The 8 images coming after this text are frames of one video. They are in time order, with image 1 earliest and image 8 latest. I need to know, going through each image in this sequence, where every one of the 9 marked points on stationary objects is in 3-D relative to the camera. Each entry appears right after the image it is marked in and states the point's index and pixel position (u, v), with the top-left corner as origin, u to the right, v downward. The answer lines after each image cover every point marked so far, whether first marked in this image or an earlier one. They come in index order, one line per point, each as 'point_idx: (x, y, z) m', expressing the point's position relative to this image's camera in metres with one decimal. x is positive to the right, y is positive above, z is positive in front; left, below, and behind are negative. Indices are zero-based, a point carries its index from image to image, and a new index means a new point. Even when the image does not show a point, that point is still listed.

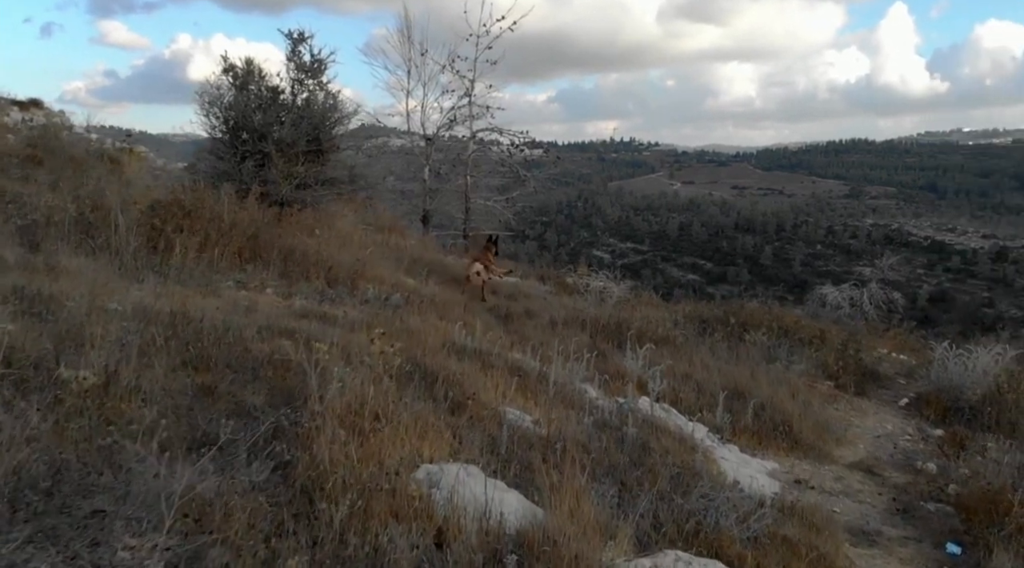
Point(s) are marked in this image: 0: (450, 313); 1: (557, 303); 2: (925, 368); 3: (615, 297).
0: (-0.5, -0.2, +6.1) m
1: (+0.5, -0.2, +8.8) m
2: (+4.4, -0.9, +8.4) m
3: (+1.3, -0.2, +9.5) m
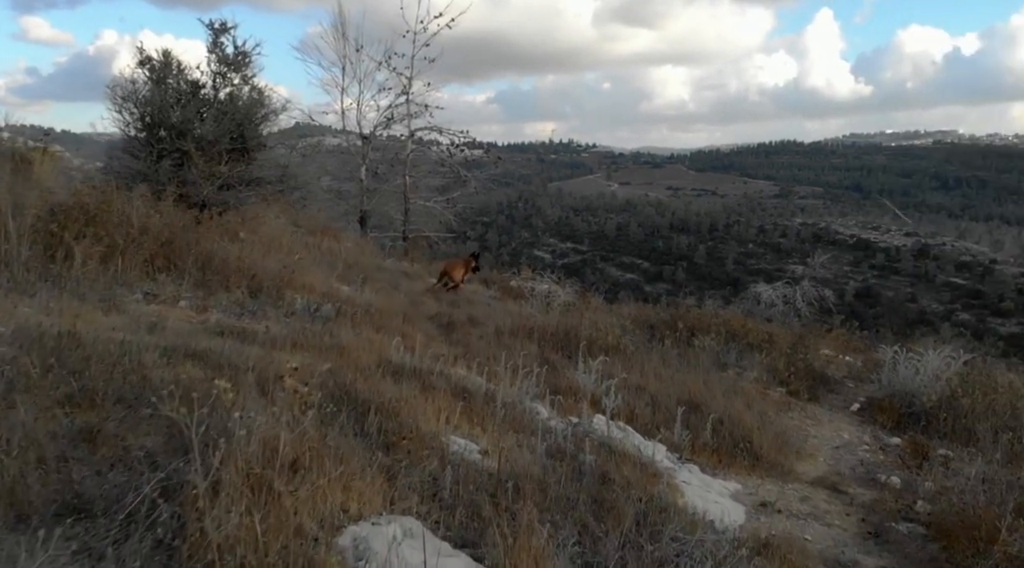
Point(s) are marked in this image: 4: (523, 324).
0: (-0.9, -0.3, +5.7) m
1: (-0.1, -0.3, +8.4) m
2: (+3.8, -0.9, +8.3) m
3: (+0.6, -0.3, +9.2) m
4: (+0.1, -0.4, +6.9) m
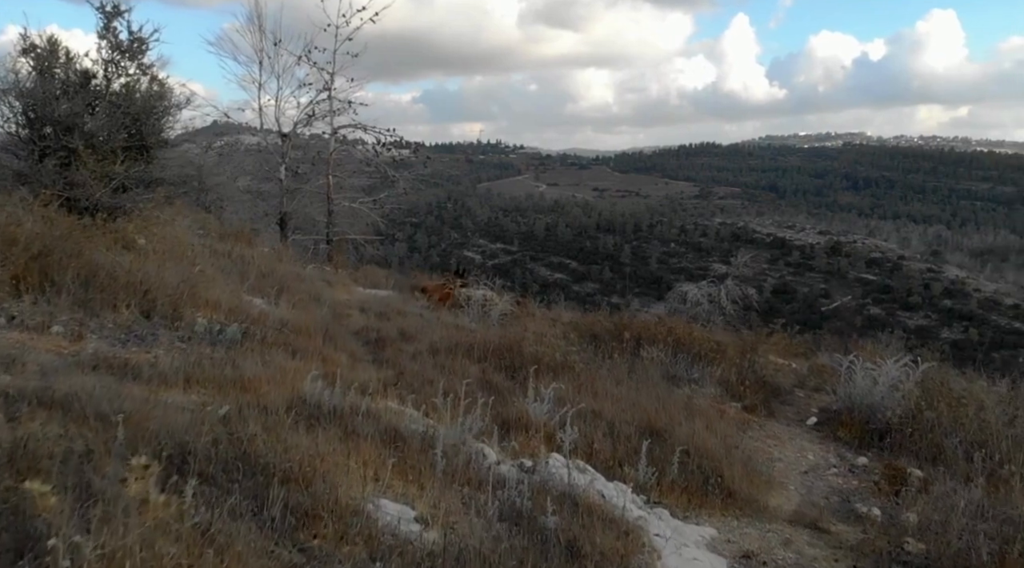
0: (-1.3, -0.4, +5.0) m
1: (-0.8, -0.4, +7.8) m
2: (+3.2, -0.9, +8.1) m
3: (-0.2, -0.3, +8.6) m
4: (-0.4, -0.4, +6.3) m
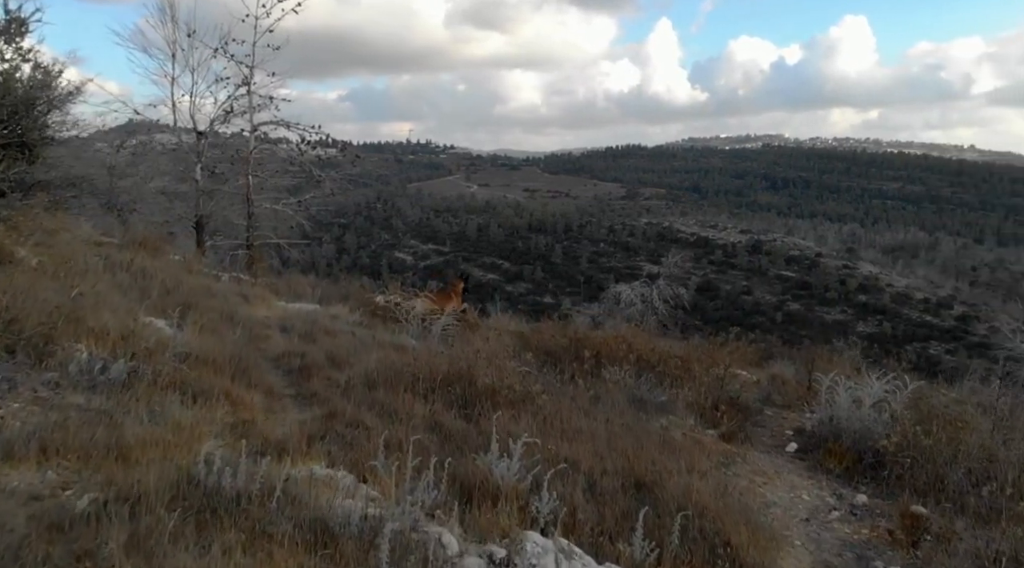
0: (-1.6, -0.5, +4.1) m
1: (-1.3, -0.5, +6.9) m
2: (+2.6, -1.0, +7.5) m
3: (-0.7, -0.5, +7.8) m
4: (-0.8, -0.6, +5.4) m
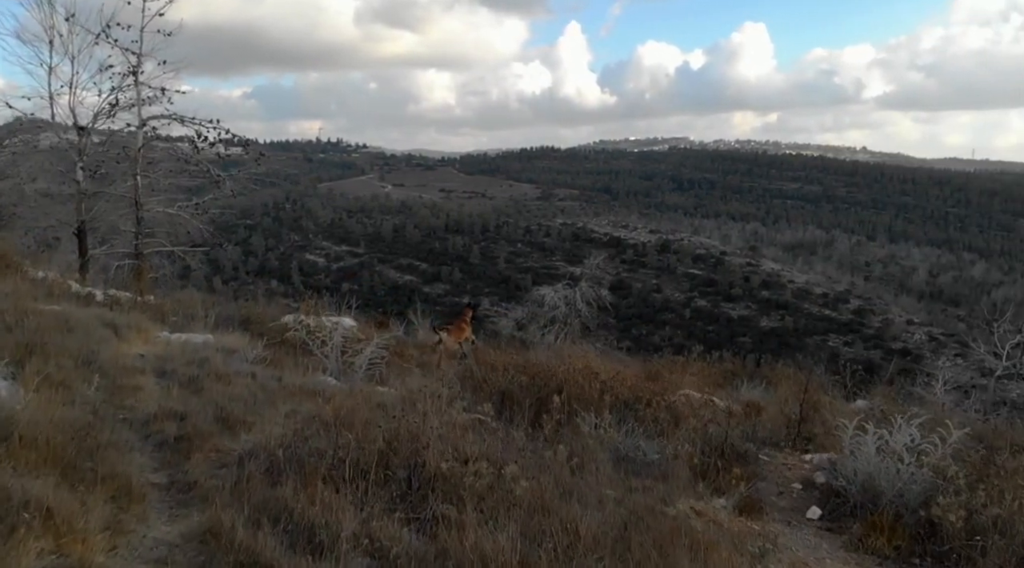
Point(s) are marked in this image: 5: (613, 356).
0: (-1.6, -0.8, +2.6) m
1: (-1.6, -0.7, +5.4) m
2: (+2.2, -1.2, +6.5) m
3: (-1.2, -0.7, +6.4) m
4: (-1.0, -0.8, +4.0) m
5: (+1.2, -0.9, +9.7) m
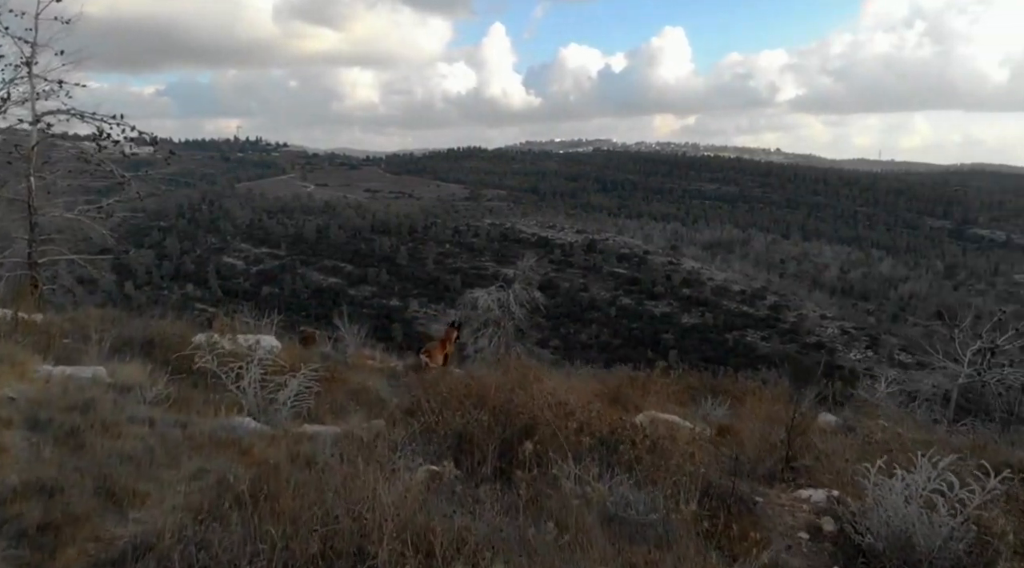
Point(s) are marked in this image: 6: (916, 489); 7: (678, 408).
0: (-1.6, -0.9, +1.6) m
1: (-1.9, -0.8, +4.4) m
2: (+1.8, -1.3, +5.8) m
3: (-1.6, -0.8, +5.4) m
4: (-1.1, -0.9, +3.1) m
5: (+0.6, -1.0, +8.9) m
6: (+2.1, -1.1, +4.0) m
7: (+1.7, -1.2, +7.8) m
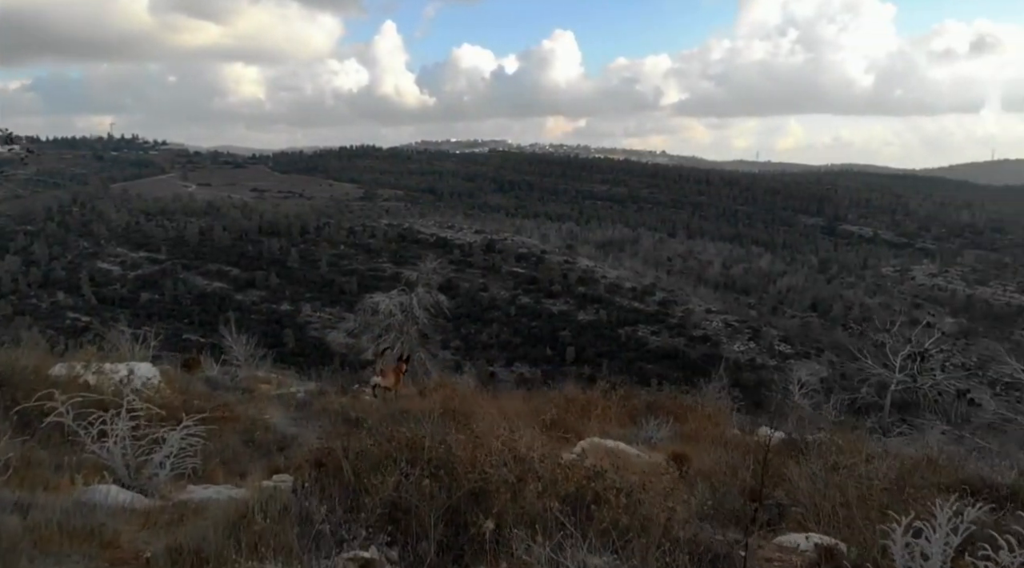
0: (-1.4, -1.1, +0.5) m
1: (-2.1, -1.0, +3.3) m
2: (+1.4, -1.4, +5.2) m
3: (-1.9, -1.0, +4.3) m
4: (-1.2, -1.1, +2.1) m
5: (-0.3, -1.2, +8.1) m
6: (+1.9, -1.2, +3.4) m
7: (+1.1, -1.3, +7.1) m
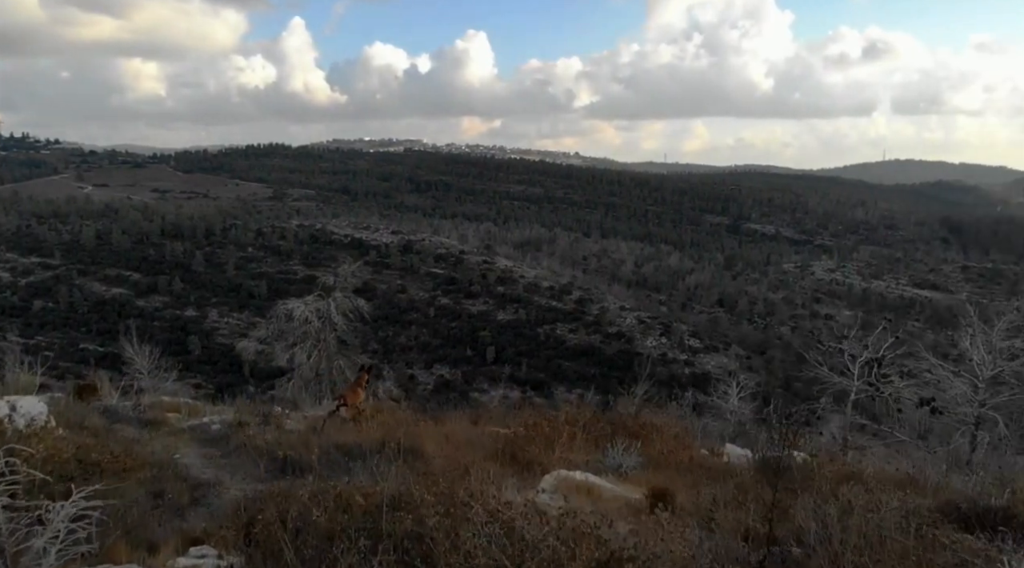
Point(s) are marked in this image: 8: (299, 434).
0: (-1.1, -1.2, -0.4) m
1: (-2.0, -1.2, +2.3) m
2: (+1.2, -1.5, +4.5) m
3: (-2.0, -1.1, +3.3) m
4: (-1.0, -1.2, +1.2) m
5: (-0.7, -1.3, +7.3) m
6: (+1.9, -1.2, +2.8) m
7: (+0.7, -1.5, +6.4) m
8: (-1.8, -1.3, +6.9) m
